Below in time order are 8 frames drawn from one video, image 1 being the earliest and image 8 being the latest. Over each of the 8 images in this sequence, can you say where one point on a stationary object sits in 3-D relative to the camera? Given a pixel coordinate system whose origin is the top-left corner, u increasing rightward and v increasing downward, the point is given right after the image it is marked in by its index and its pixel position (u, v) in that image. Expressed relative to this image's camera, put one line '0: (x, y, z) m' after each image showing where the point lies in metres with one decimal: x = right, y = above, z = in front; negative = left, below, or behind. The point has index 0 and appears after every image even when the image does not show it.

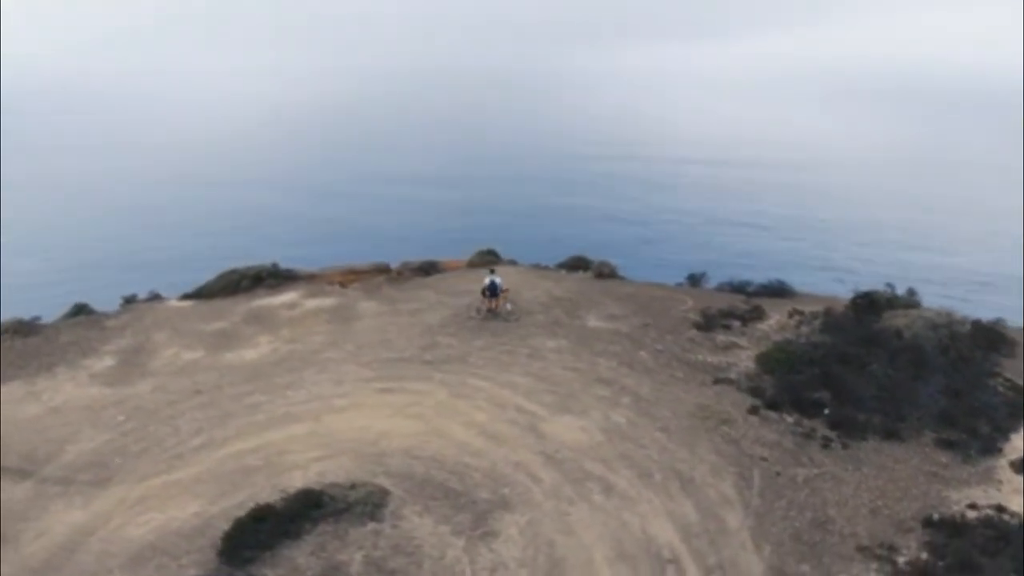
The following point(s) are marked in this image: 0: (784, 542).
0: (+5.2, -4.8, +19.6) m
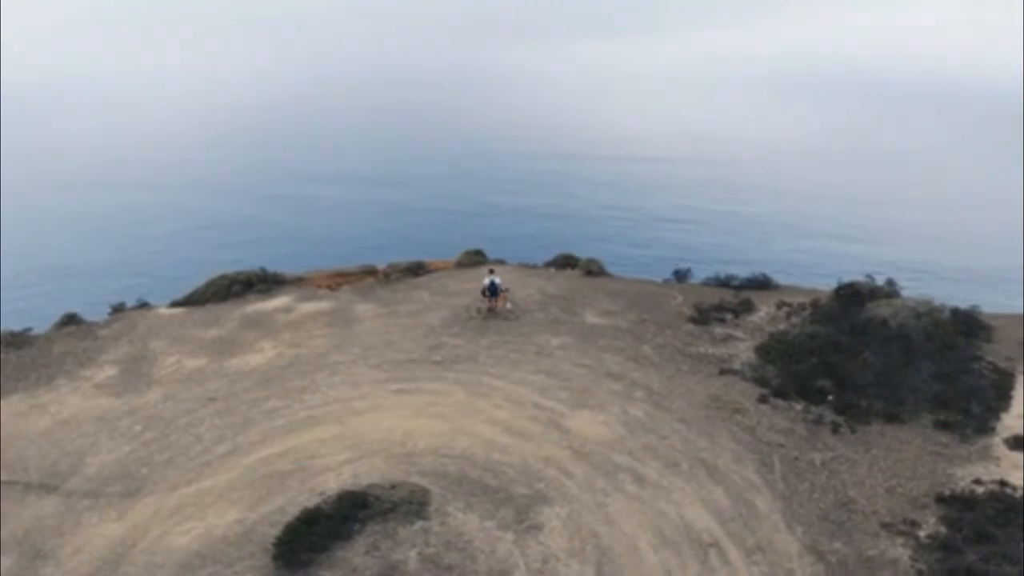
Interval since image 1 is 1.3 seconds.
0: (+6.2, -4.8, +20.9) m
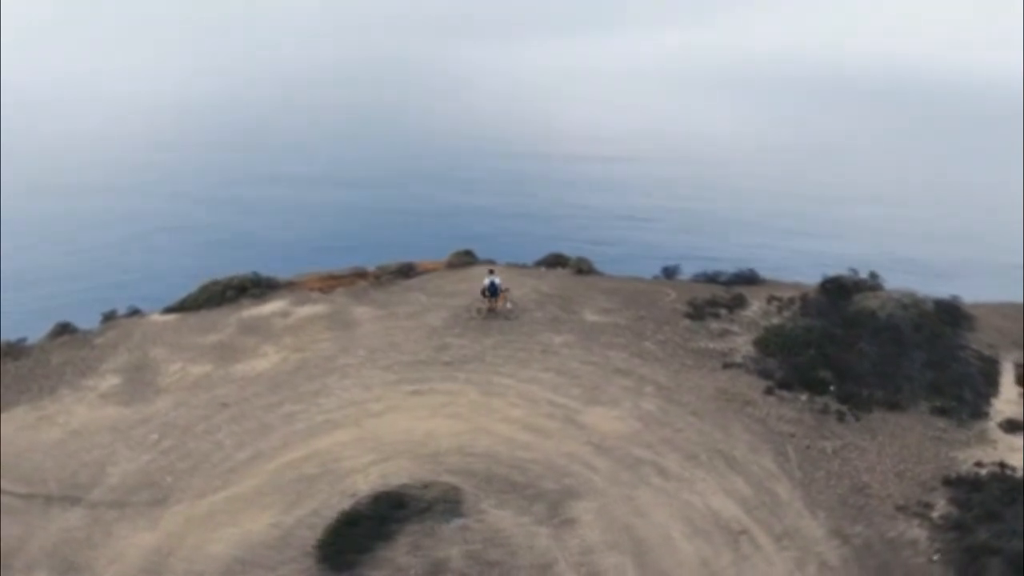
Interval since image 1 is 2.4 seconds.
0: (+6.9, -4.7, +22.1) m
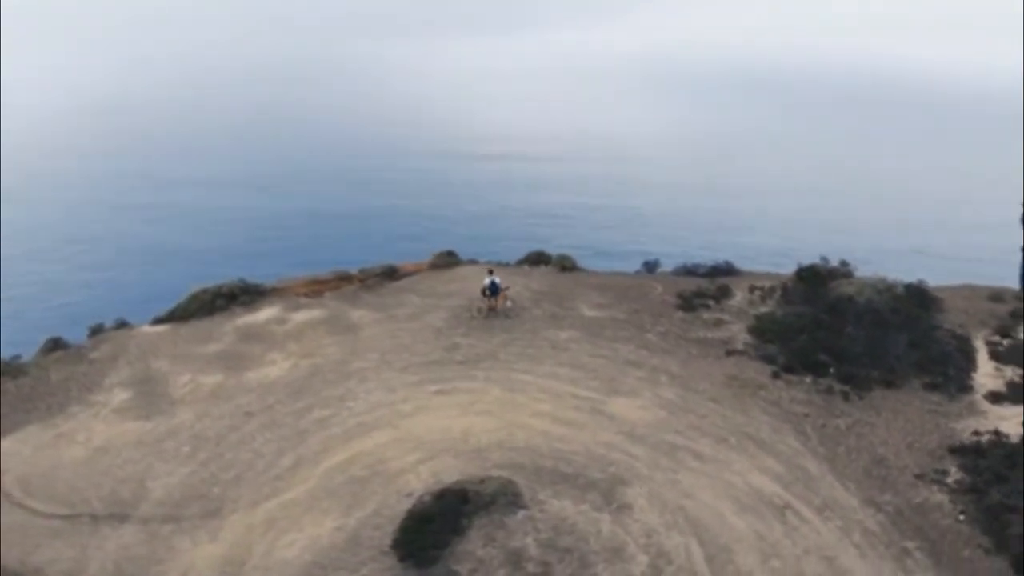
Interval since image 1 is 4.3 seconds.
0: (+8.2, -4.5, +24.2) m
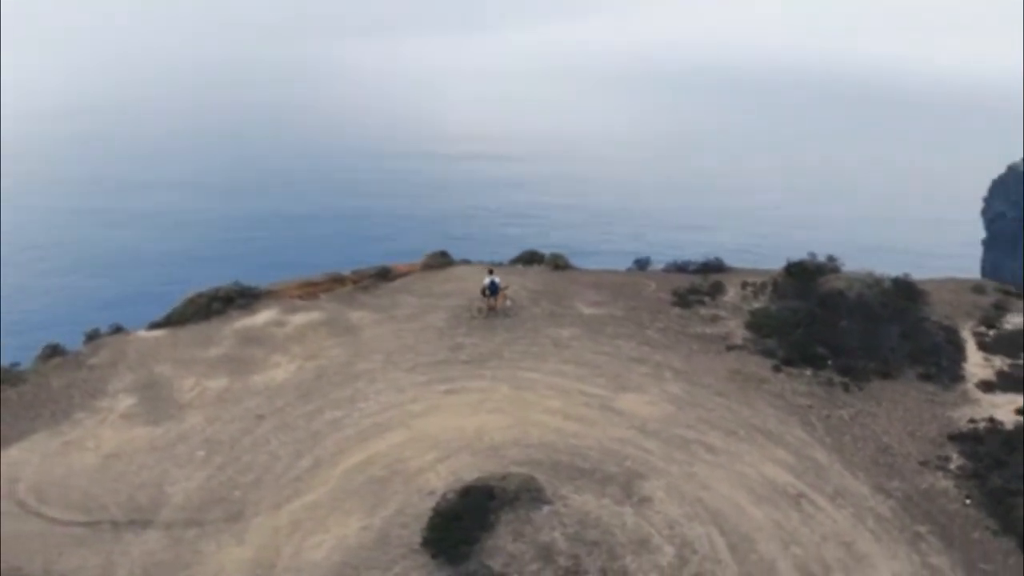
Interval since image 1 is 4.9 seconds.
0: (+8.7, -4.4, +25.1) m
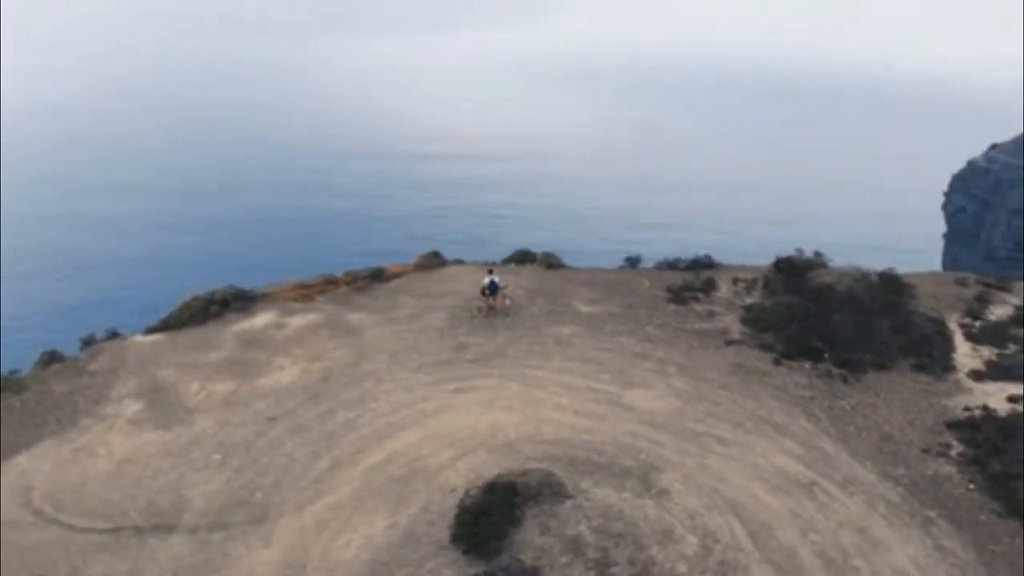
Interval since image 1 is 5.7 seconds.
0: (+9.2, -4.2, +26.0) m
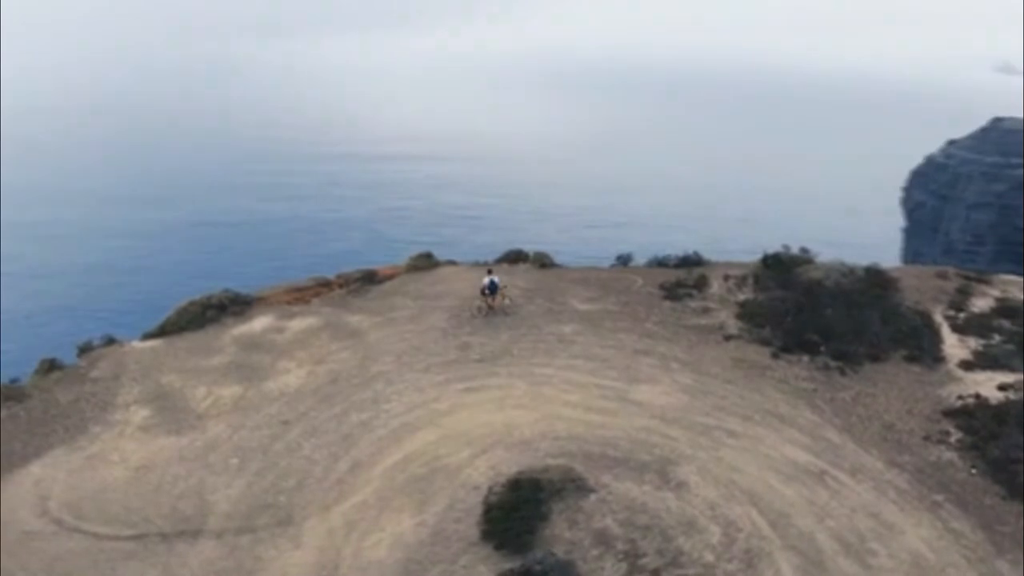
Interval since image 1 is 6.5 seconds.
0: (+9.6, -4.1, +27.0) m
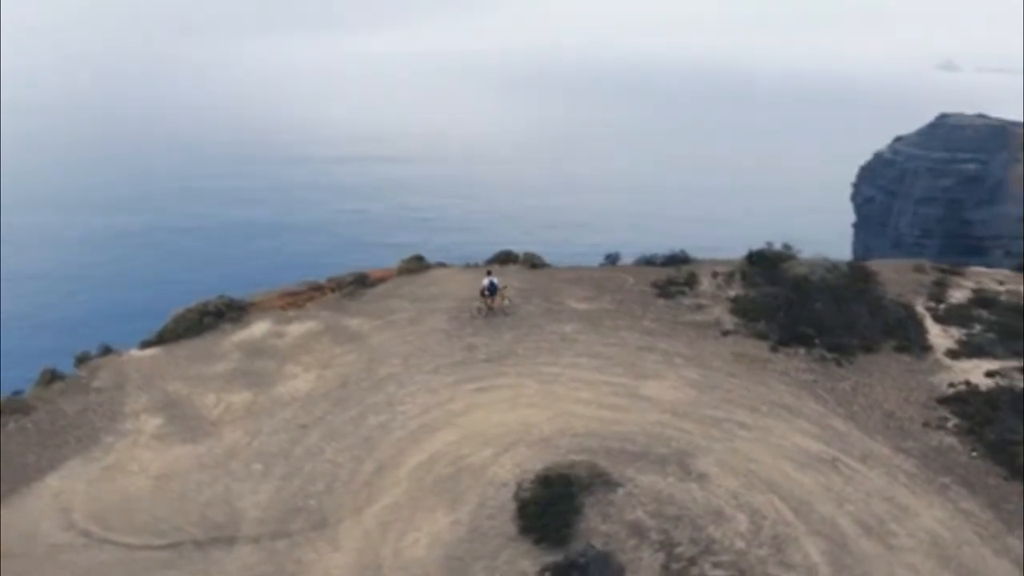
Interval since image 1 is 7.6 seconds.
0: (+10.2, -3.9, +28.2) m
